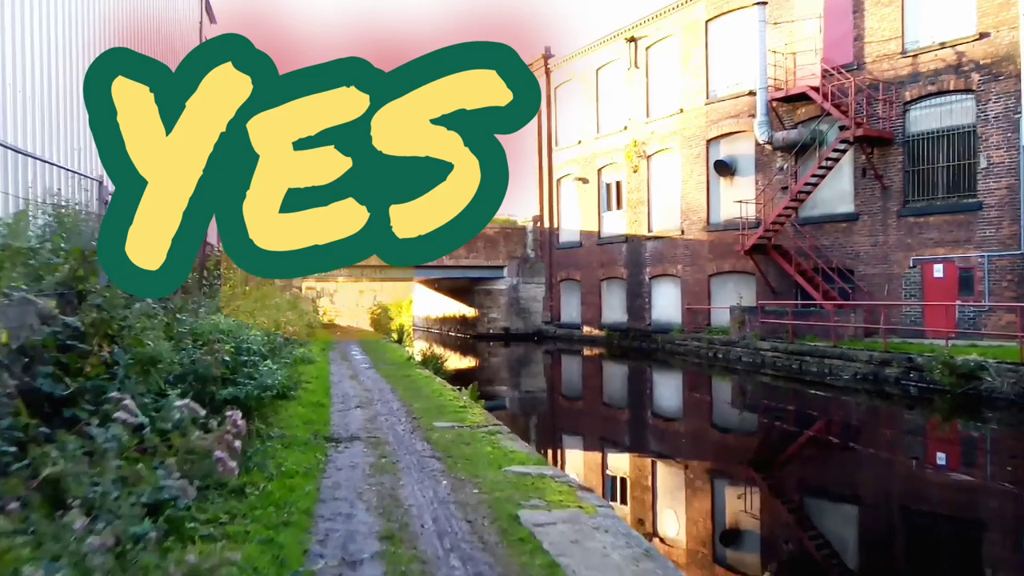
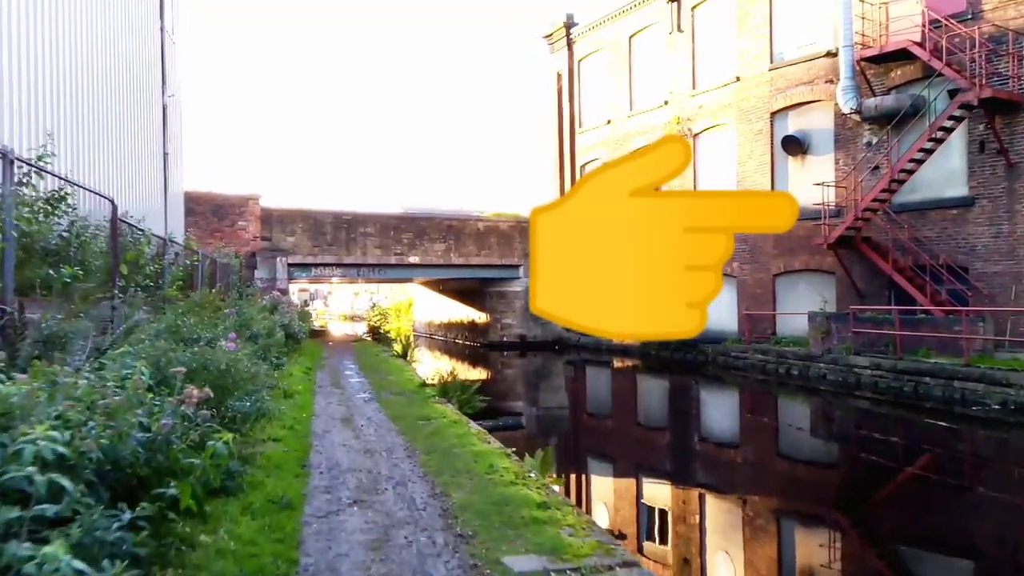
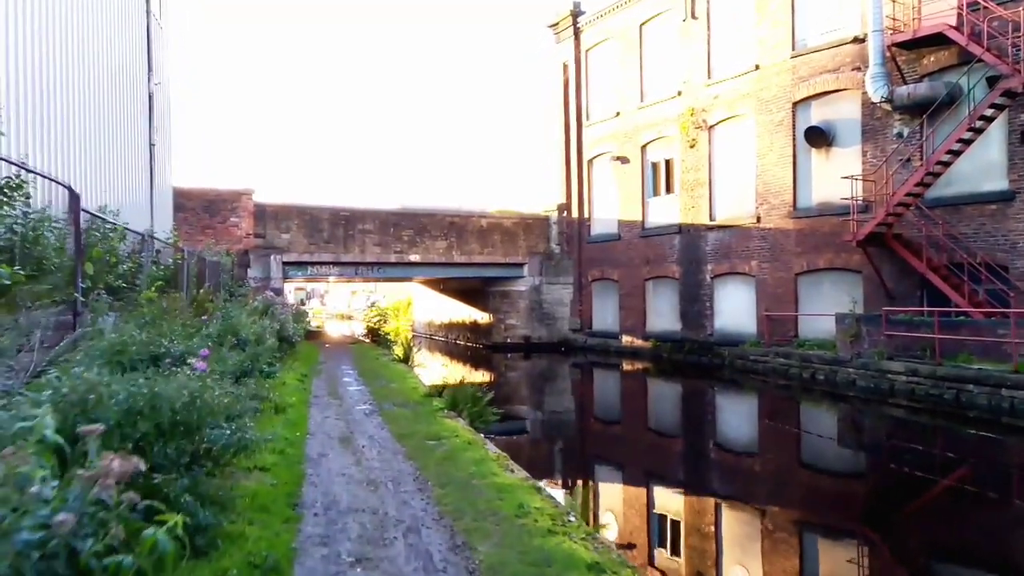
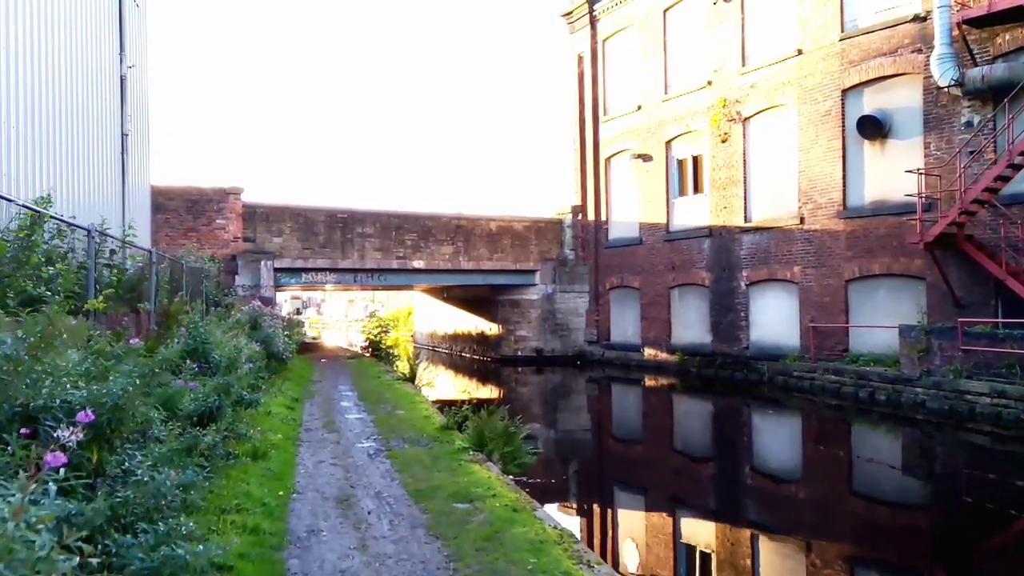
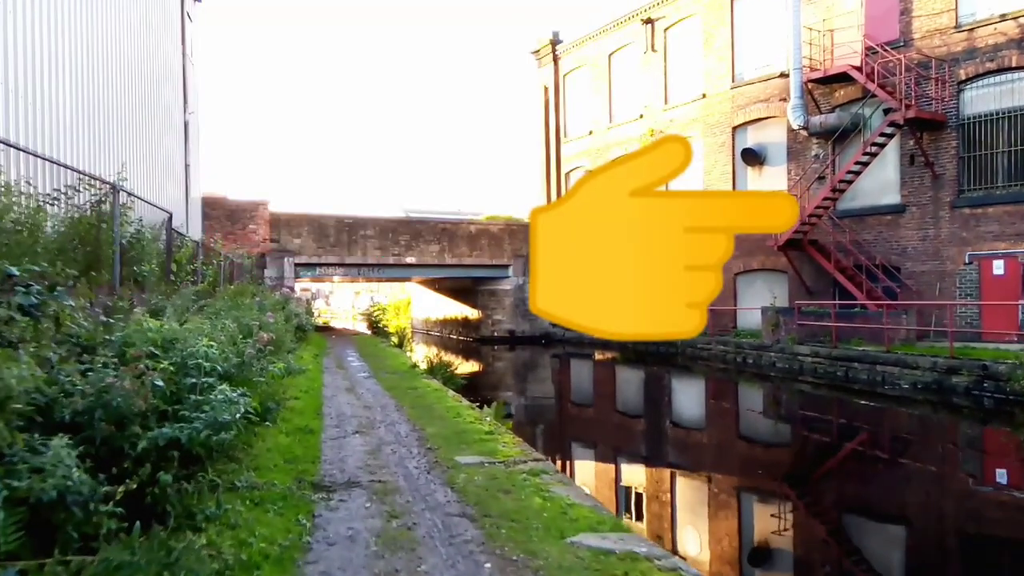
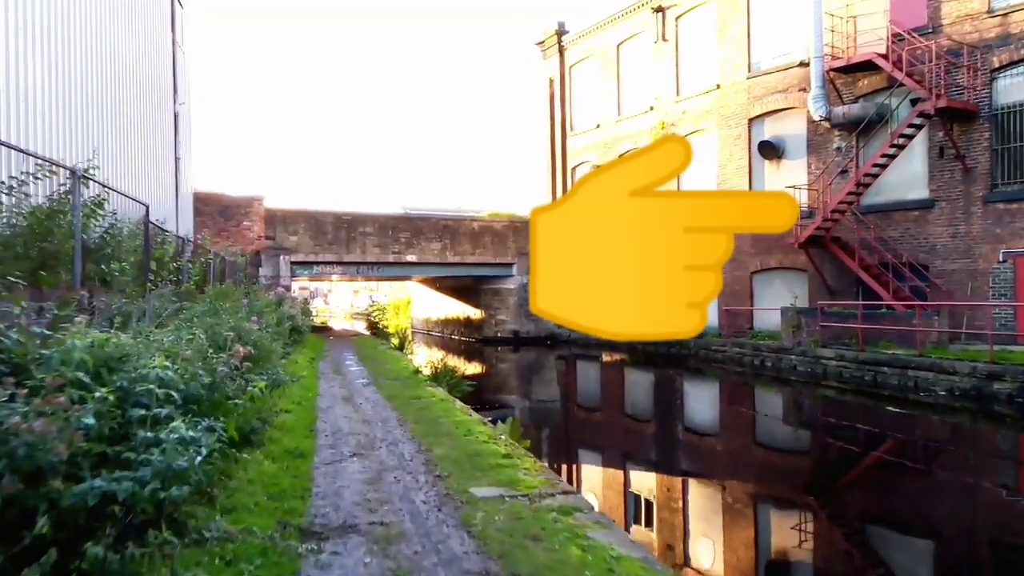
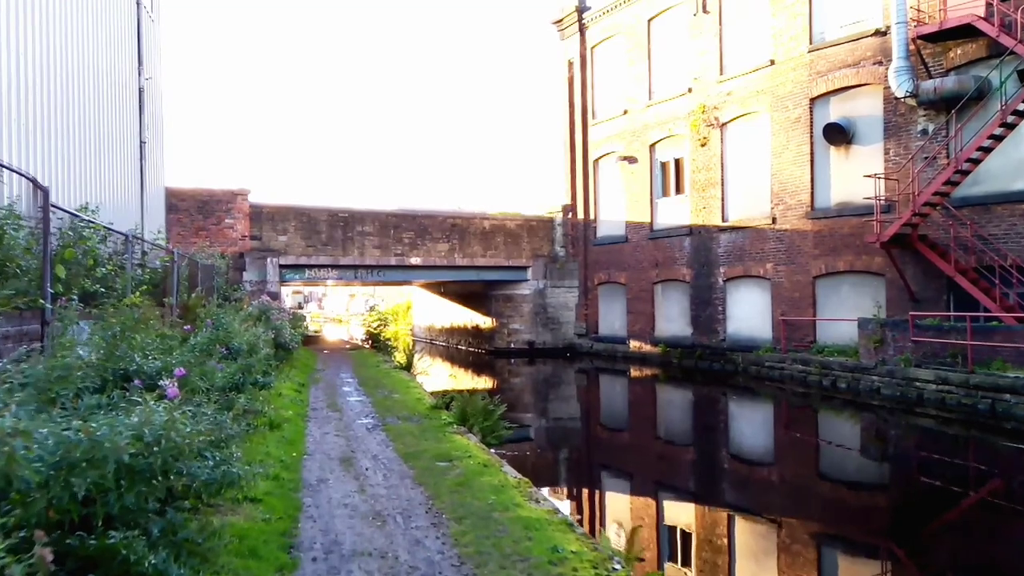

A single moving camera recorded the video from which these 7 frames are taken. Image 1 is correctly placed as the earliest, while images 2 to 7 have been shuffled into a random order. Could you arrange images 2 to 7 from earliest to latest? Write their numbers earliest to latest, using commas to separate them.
5, 6, 2, 3, 7, 4
